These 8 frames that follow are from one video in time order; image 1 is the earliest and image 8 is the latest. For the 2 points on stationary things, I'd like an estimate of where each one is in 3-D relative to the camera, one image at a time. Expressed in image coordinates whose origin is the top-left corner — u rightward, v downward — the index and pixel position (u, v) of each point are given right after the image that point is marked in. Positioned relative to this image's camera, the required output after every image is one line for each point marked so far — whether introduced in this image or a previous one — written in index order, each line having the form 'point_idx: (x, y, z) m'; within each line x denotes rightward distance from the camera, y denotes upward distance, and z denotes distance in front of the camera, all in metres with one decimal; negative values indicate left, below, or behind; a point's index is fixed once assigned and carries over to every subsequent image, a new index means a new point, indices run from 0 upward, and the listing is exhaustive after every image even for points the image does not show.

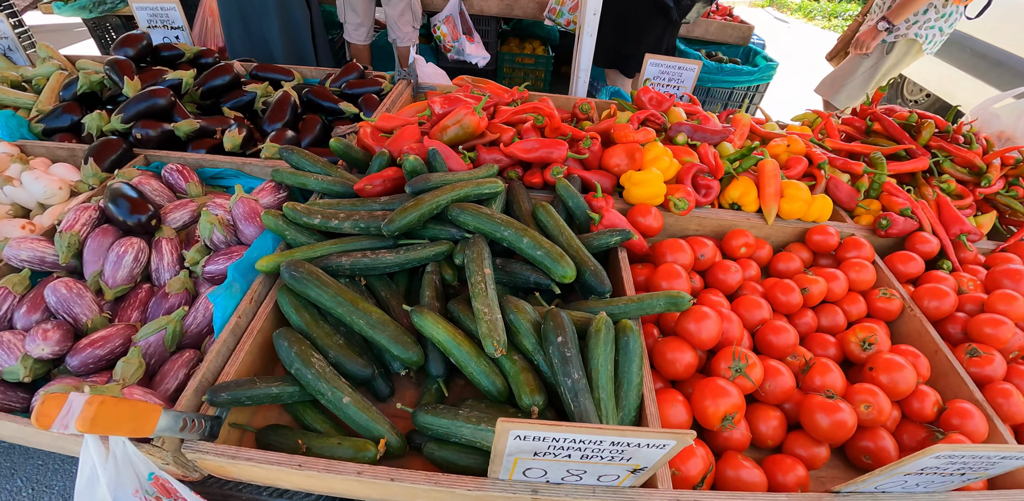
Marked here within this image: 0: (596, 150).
0: (+0.5, +0.5, +2.4) m
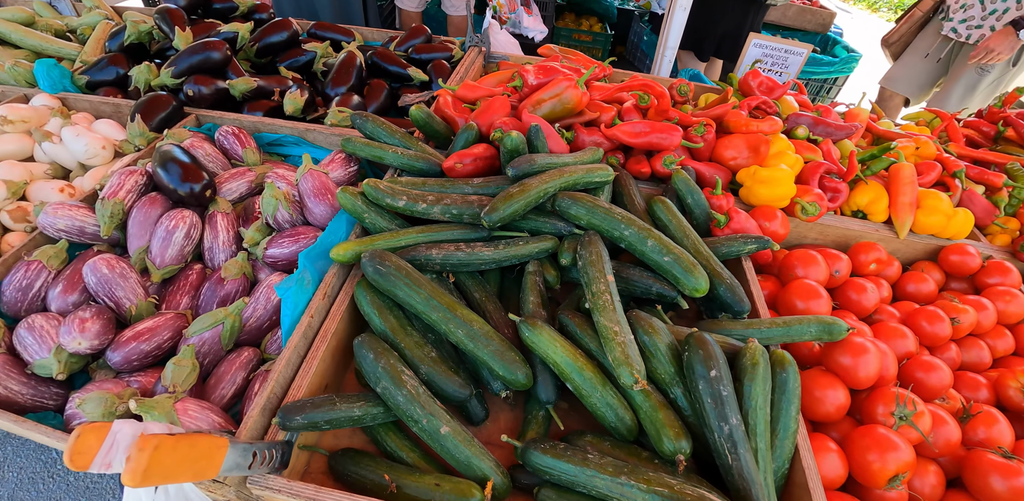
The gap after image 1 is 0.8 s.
0: (+0.9, +0.5, +2.1) m
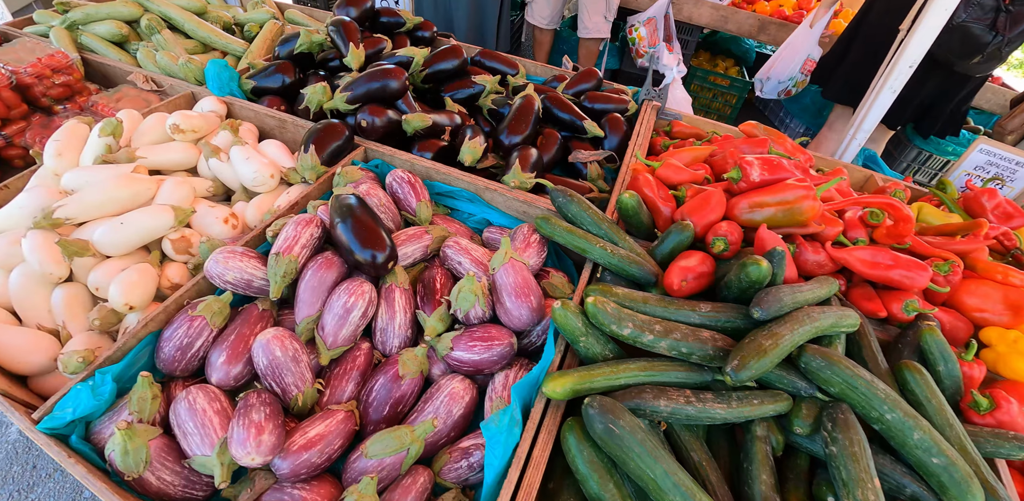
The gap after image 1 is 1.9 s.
0: (+1.7, -0.1, +1.7) m
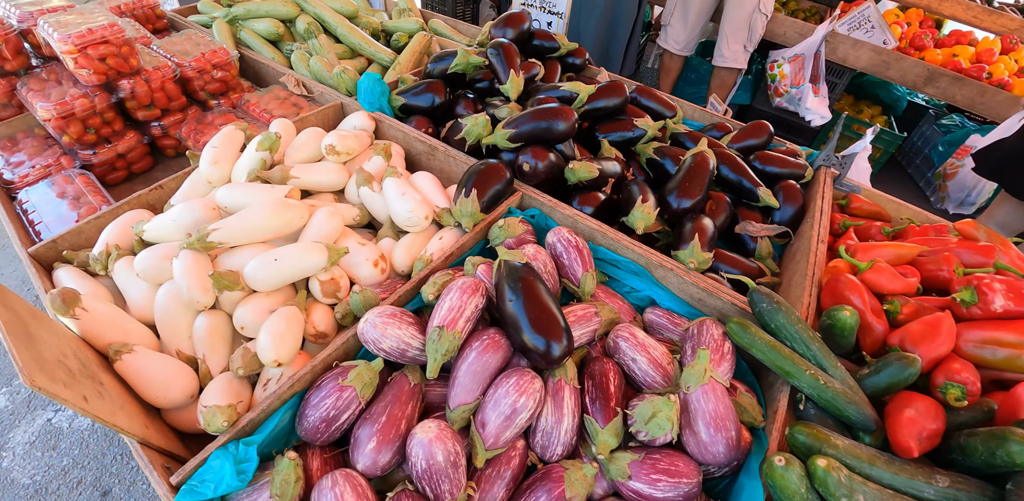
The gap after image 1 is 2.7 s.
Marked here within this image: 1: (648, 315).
0: (+2.2, -0.6, +1.3) m
1: (+0.4, -0.2, +1.5) m
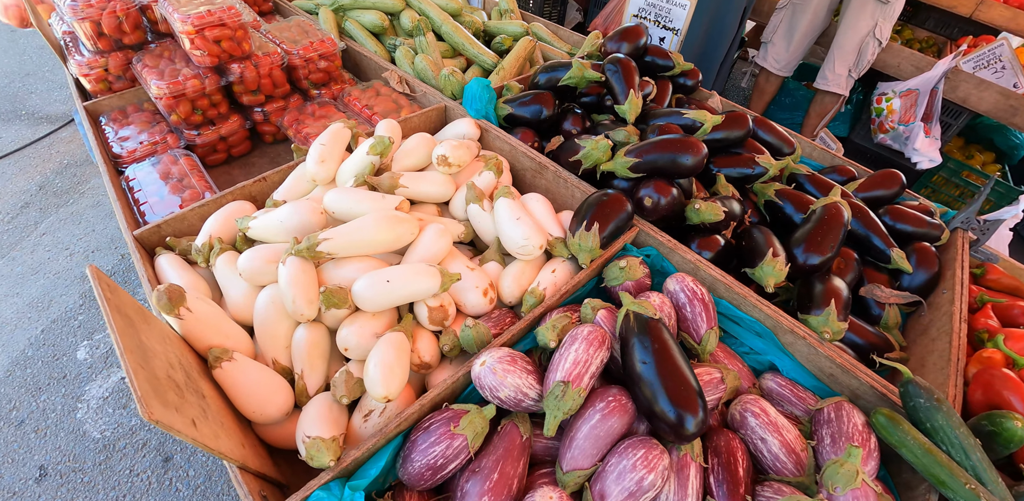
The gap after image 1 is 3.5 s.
0: (+2.4, -1.0, +1.0) m
1: (+0.8, -0.4, +1.3) m
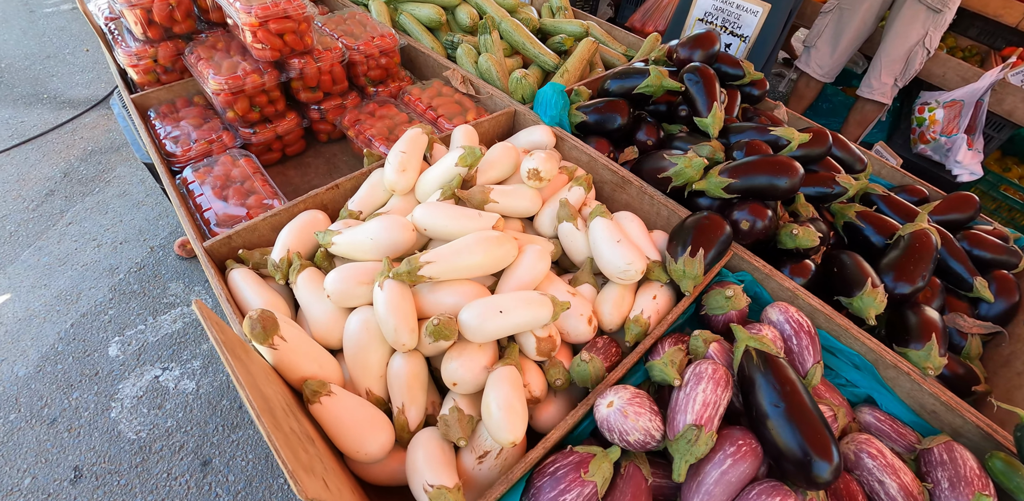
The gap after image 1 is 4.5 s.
0: (+2.6, -1.2, +1.1) m
1: (+1.0, -0.5, +1.3) m
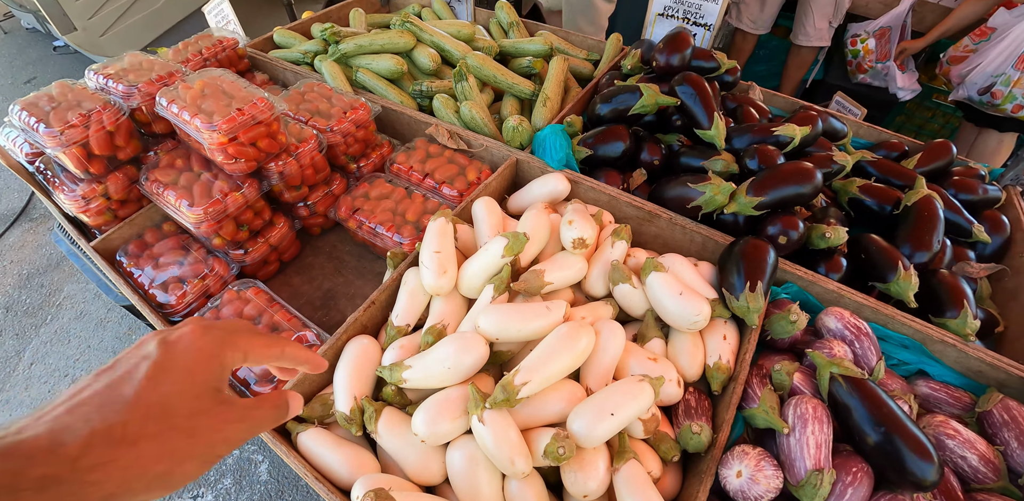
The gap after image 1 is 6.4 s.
0: (+3.0, -0.7, +1.4) m
1: (+1.3, -0.4, +1.4) m
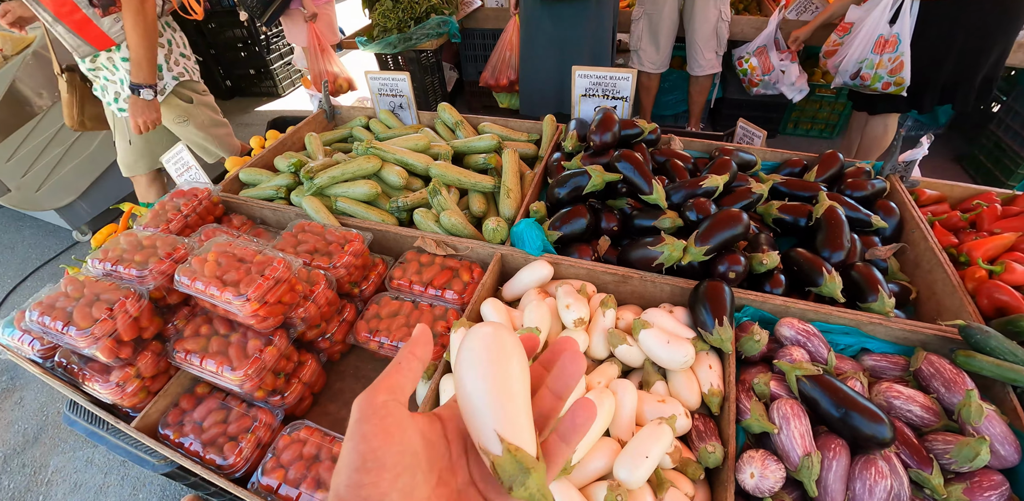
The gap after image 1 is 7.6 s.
0: (+3.2, -0.3, +1.9) m
1: (+1.4, -0.4, +1.8) m
